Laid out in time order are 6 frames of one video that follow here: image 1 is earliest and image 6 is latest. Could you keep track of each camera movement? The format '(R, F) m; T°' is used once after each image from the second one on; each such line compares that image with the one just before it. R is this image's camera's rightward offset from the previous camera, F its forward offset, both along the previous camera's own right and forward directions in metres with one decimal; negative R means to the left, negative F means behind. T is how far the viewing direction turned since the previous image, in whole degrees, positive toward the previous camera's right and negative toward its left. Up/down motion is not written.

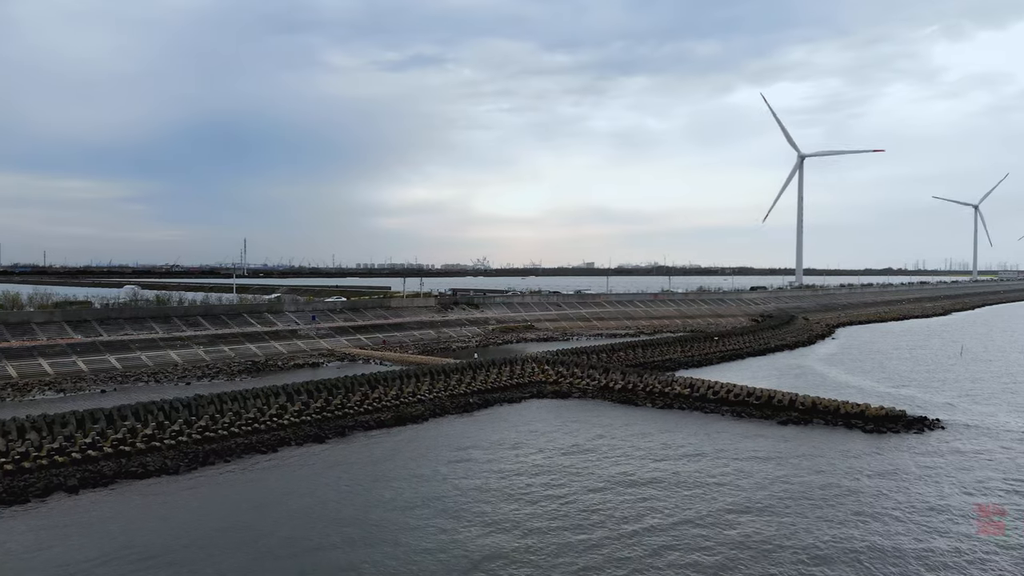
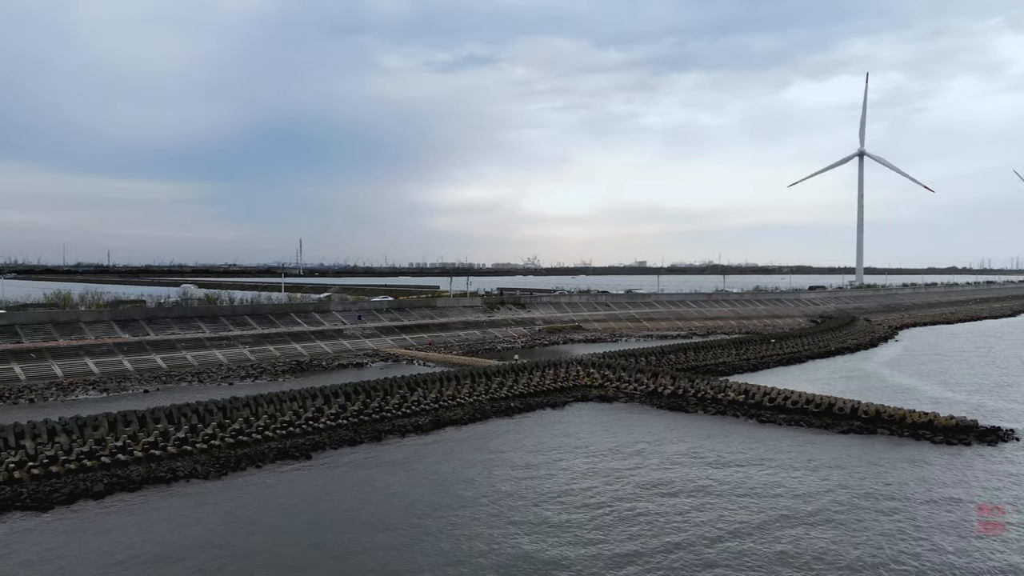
(+0.2, +0.7) m; -4°
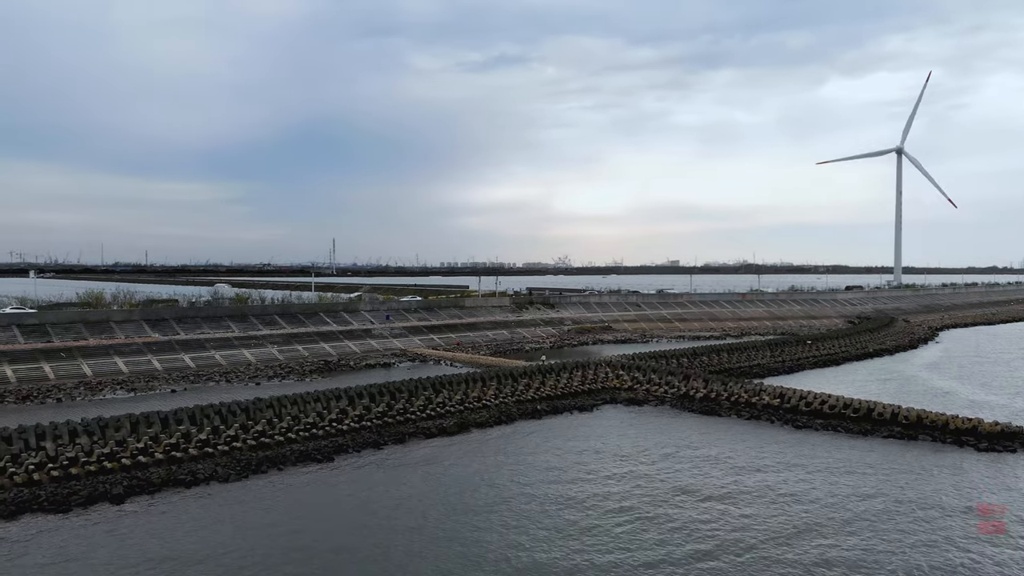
(+0.1, +0.3) m; -3°
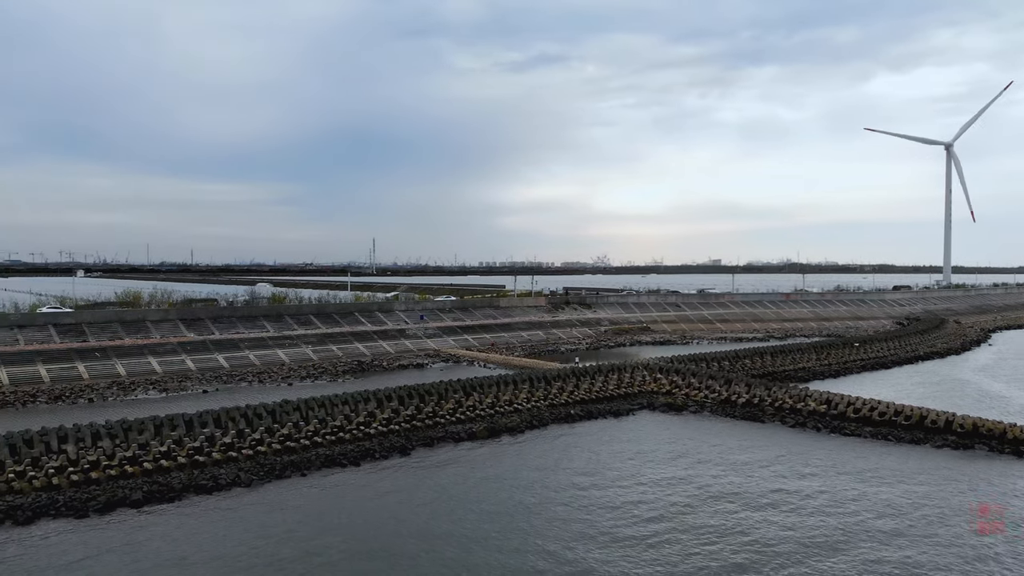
(+0.1, +0.5) m; -3°
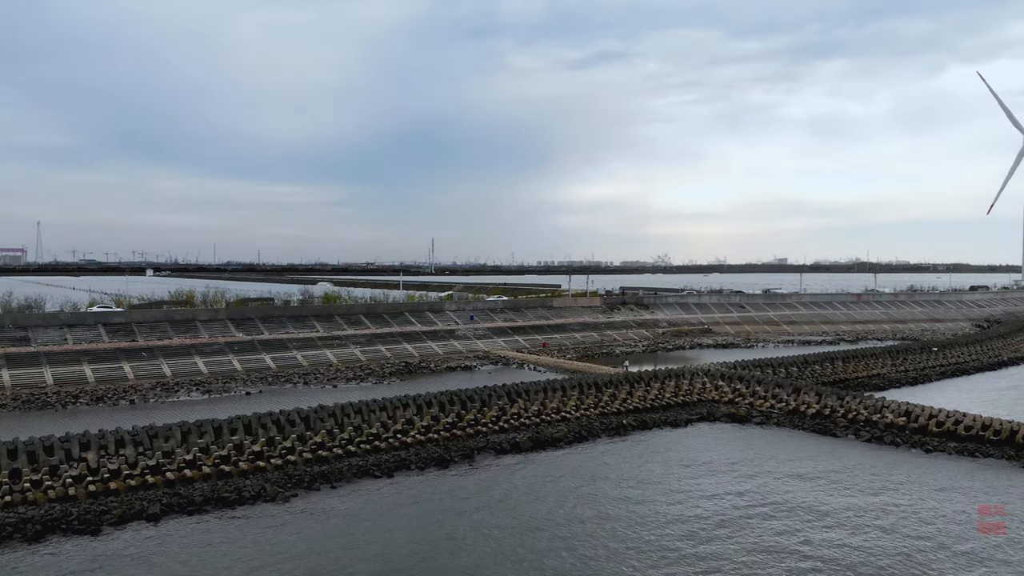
(+0.2, +1.0) m; -5°
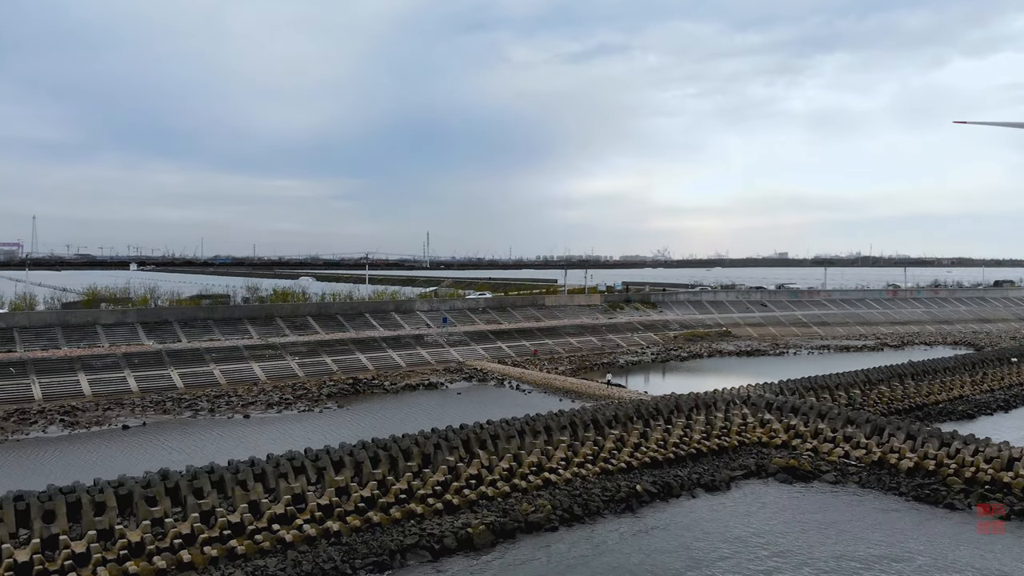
(+0.6, +5.1) m; 0°
